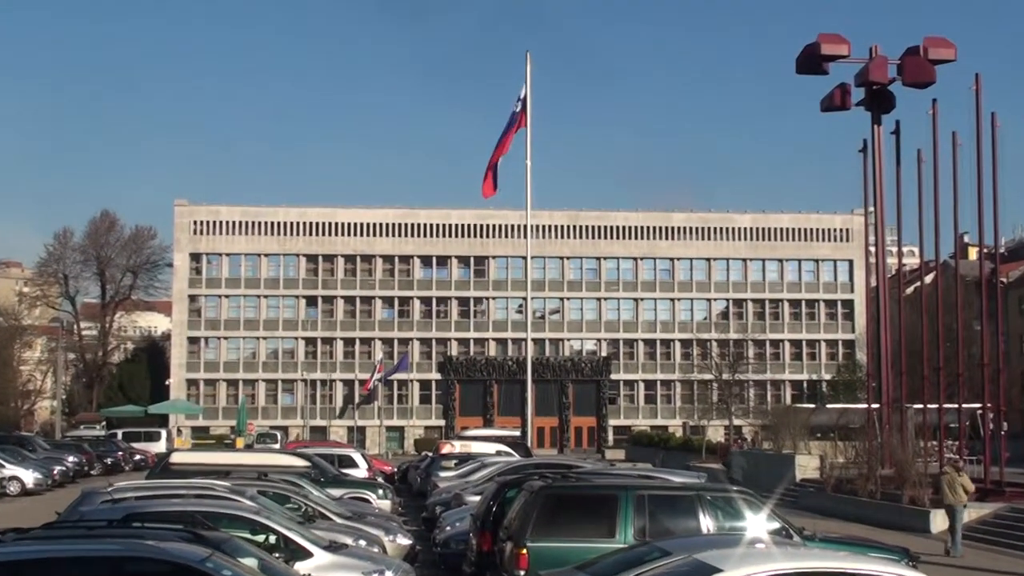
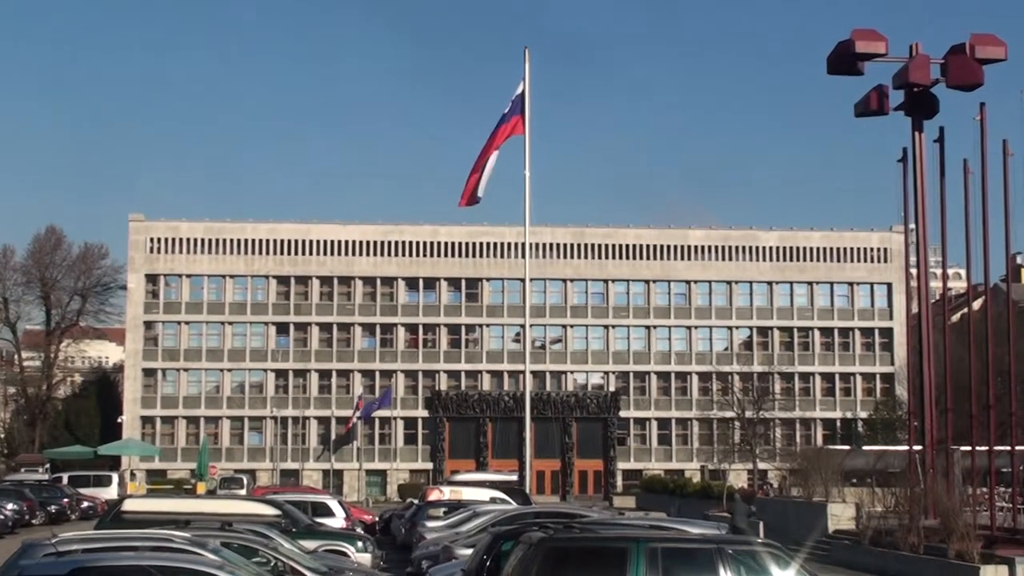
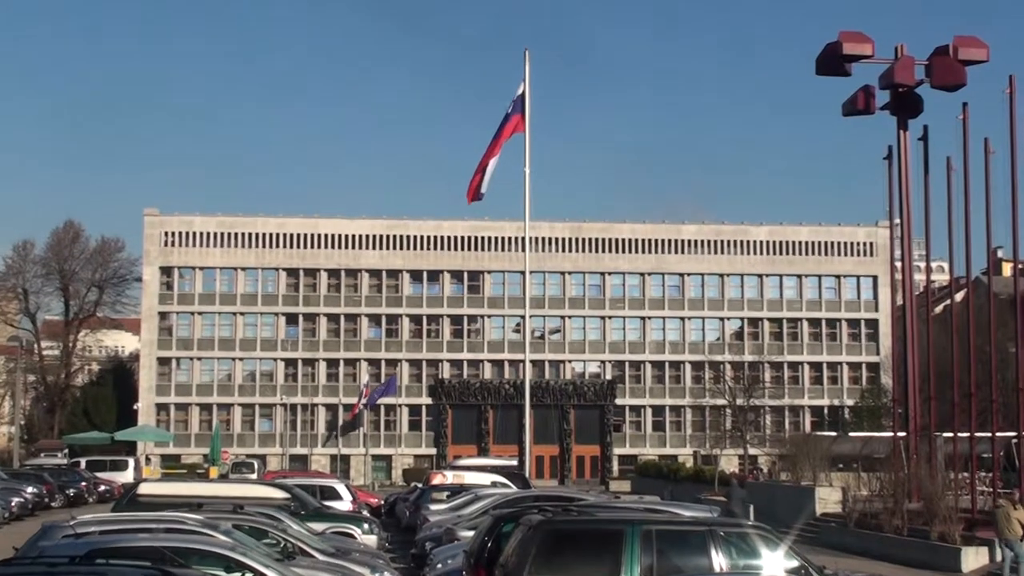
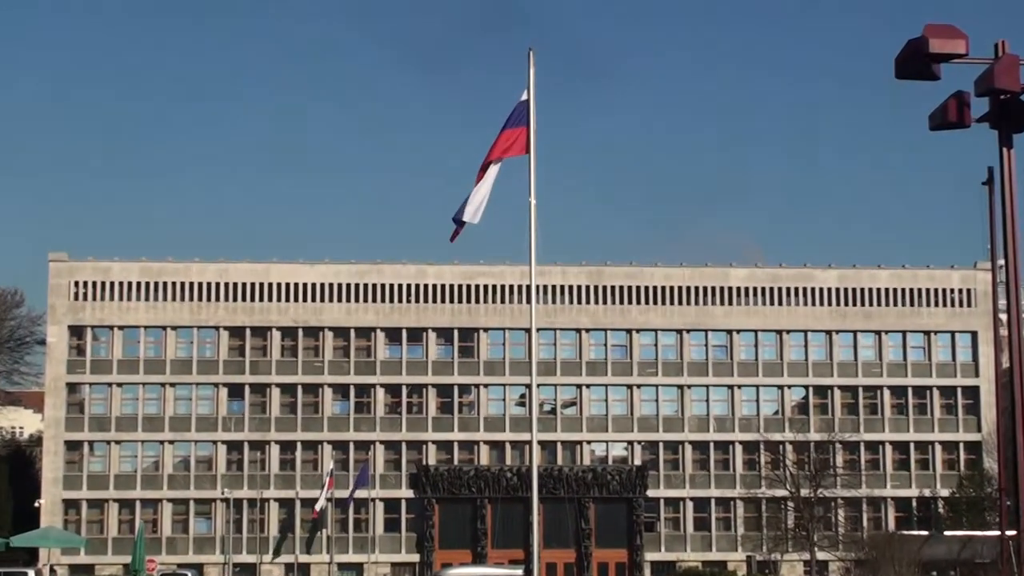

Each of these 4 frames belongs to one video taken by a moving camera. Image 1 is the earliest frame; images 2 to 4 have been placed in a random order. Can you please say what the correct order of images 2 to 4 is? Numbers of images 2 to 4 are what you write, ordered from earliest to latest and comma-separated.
3, 2, 4
